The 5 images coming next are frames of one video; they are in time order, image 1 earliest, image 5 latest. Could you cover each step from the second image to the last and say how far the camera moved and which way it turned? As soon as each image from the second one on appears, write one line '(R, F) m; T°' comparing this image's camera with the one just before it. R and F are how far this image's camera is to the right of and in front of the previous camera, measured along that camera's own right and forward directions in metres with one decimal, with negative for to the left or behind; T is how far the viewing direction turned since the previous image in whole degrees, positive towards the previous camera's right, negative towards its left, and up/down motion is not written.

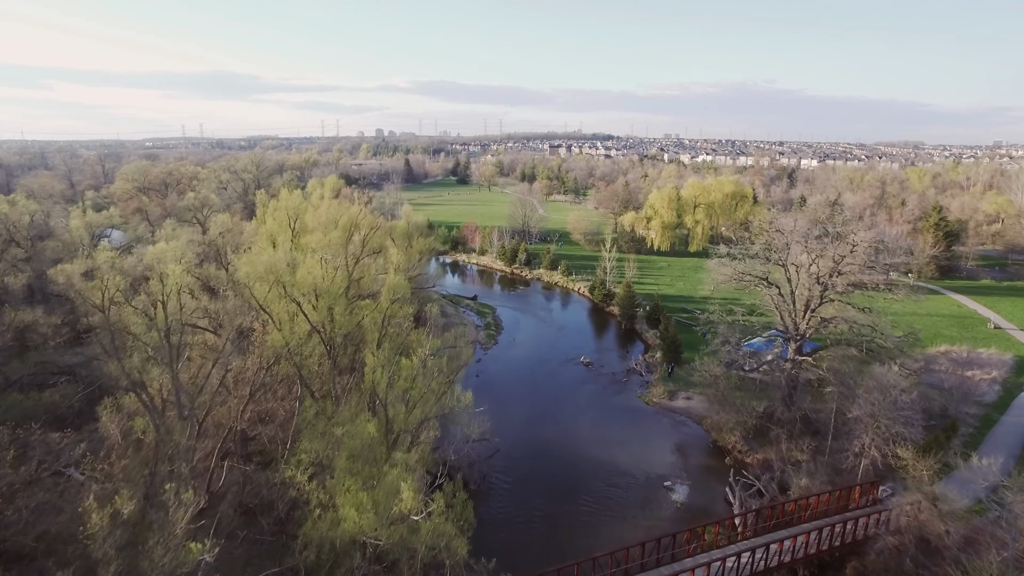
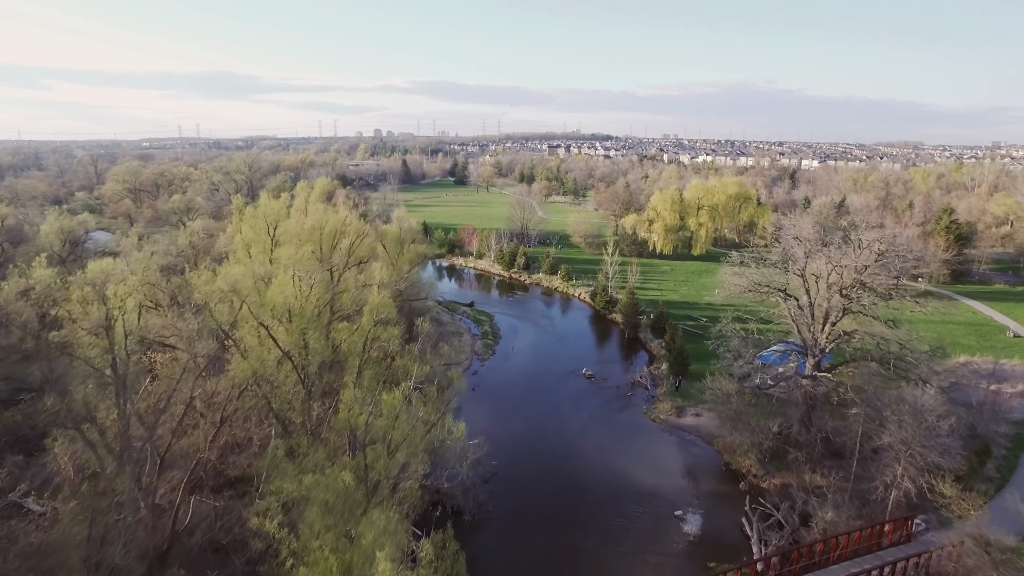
(0.0, +1.5) m; 0°
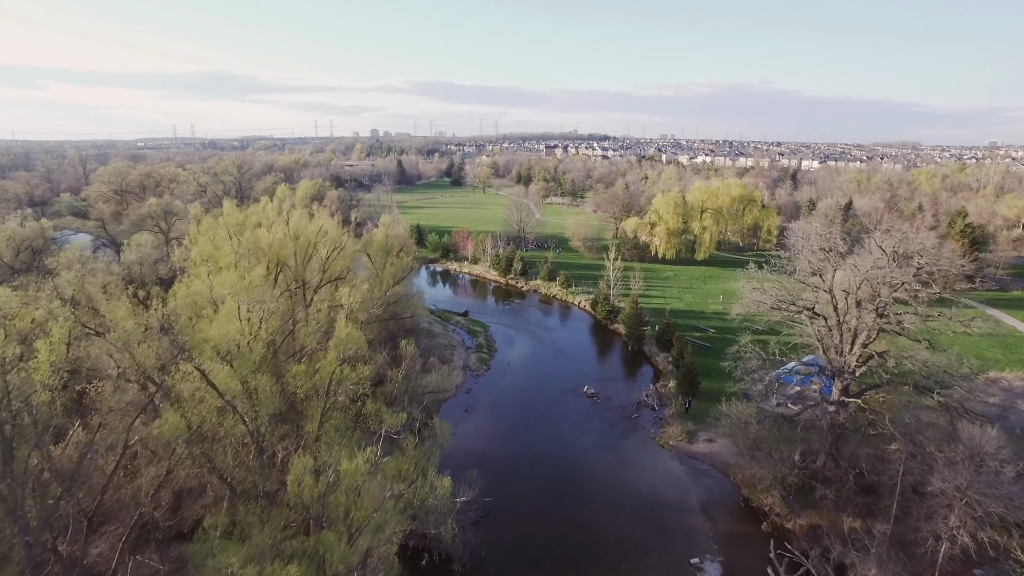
(+0.1, +2.1) m; 0°
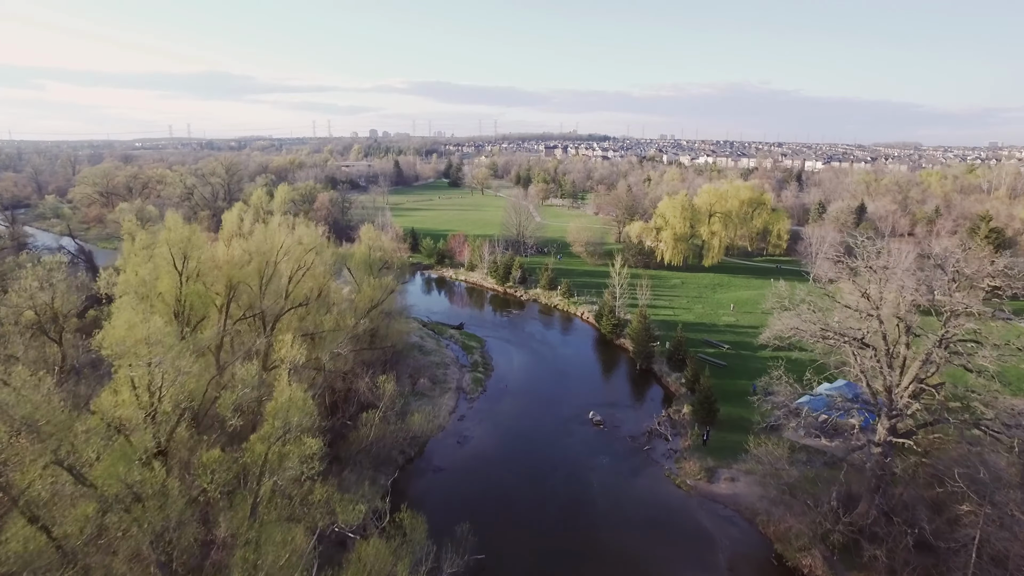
(+0.1, +2.6) m; 0°
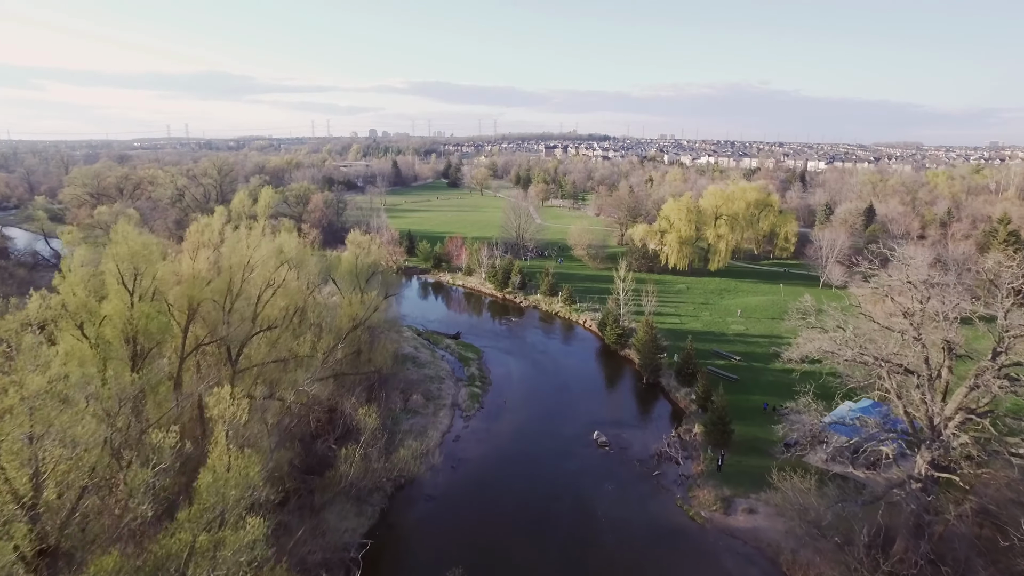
(0.0, +1.7) m; 0°
